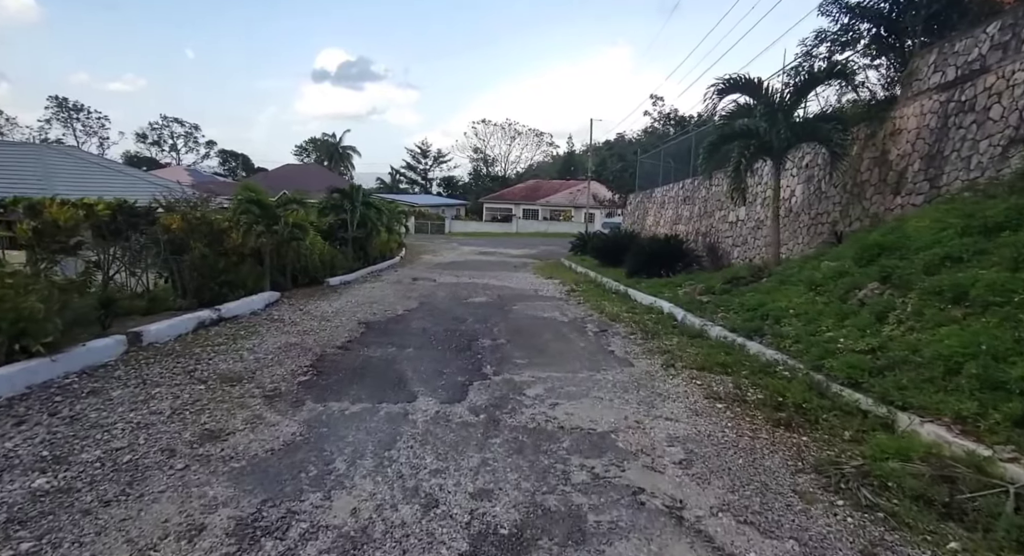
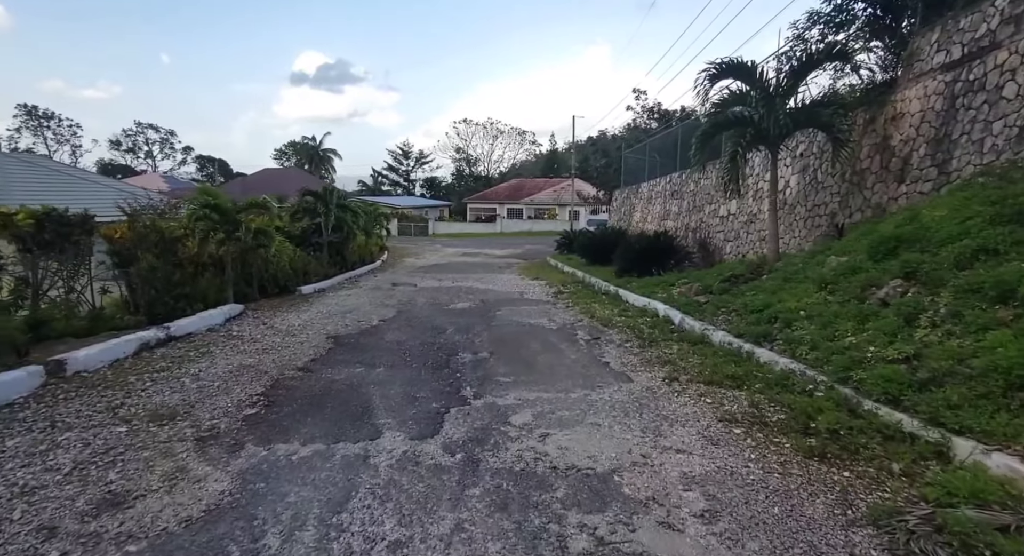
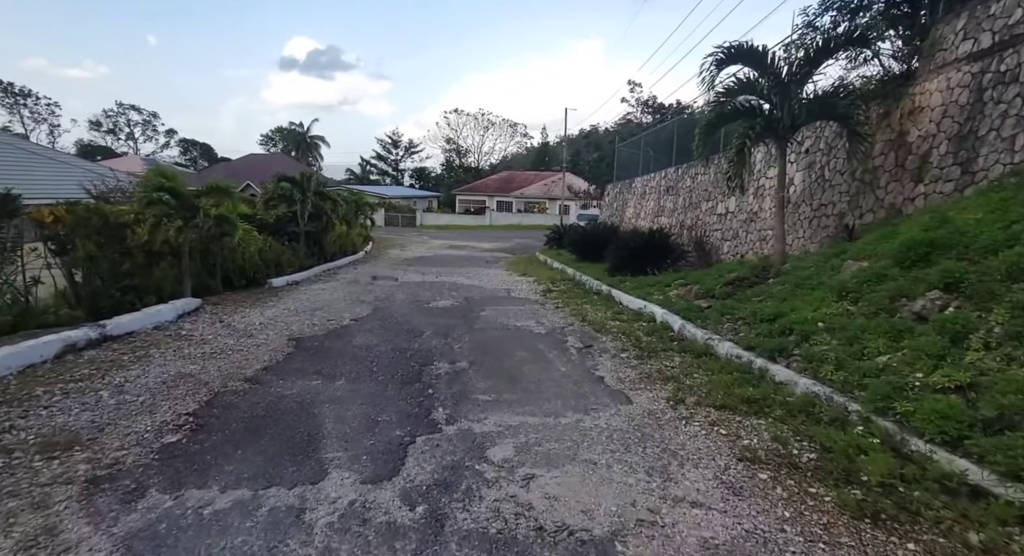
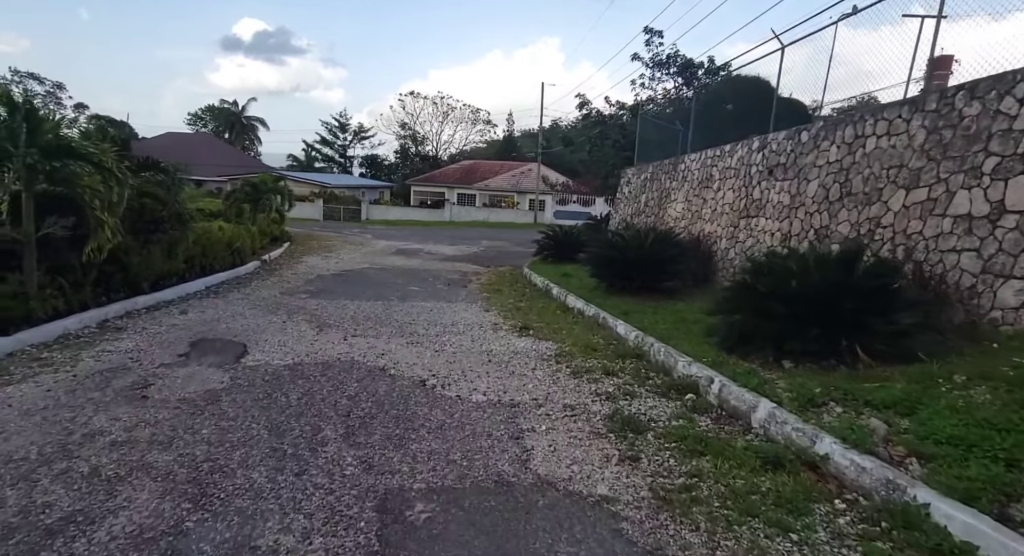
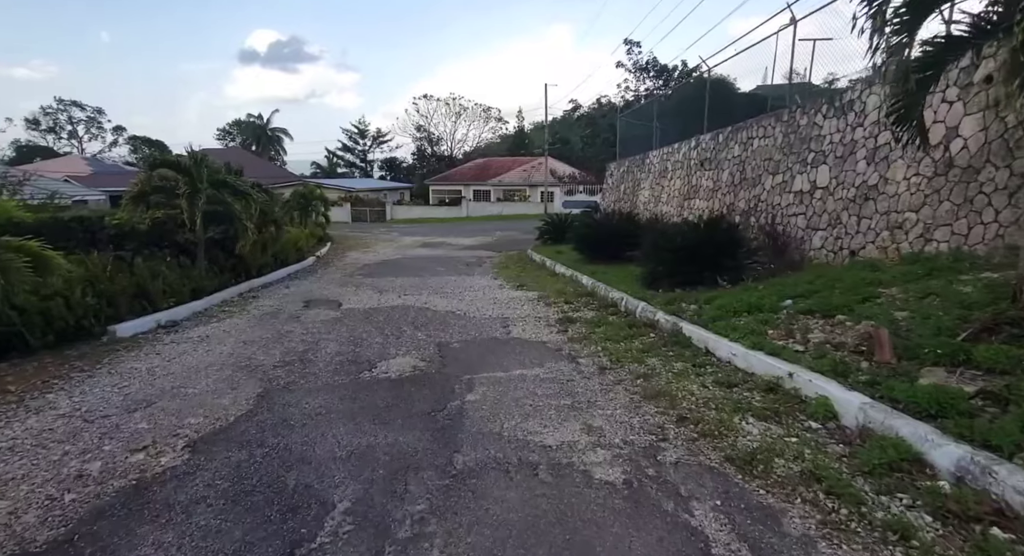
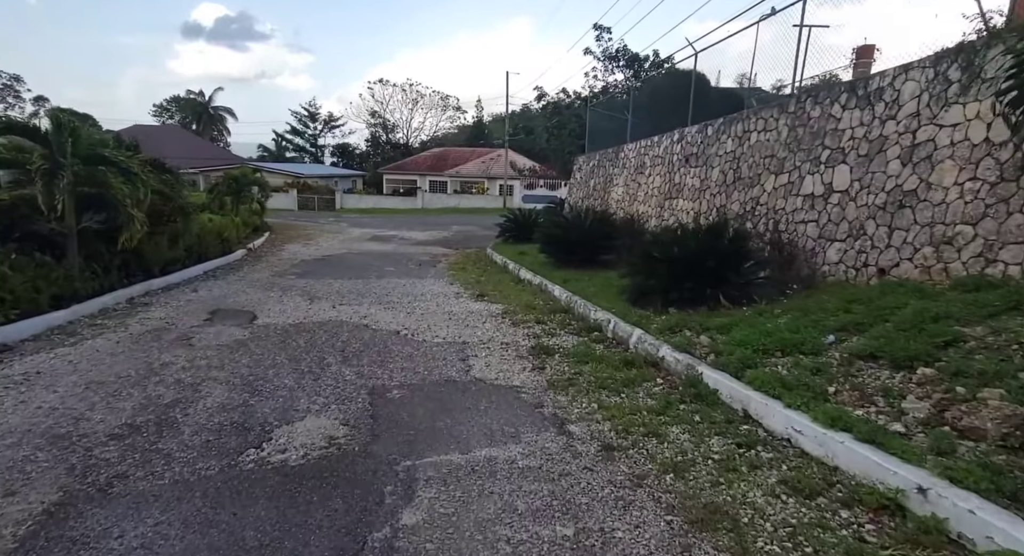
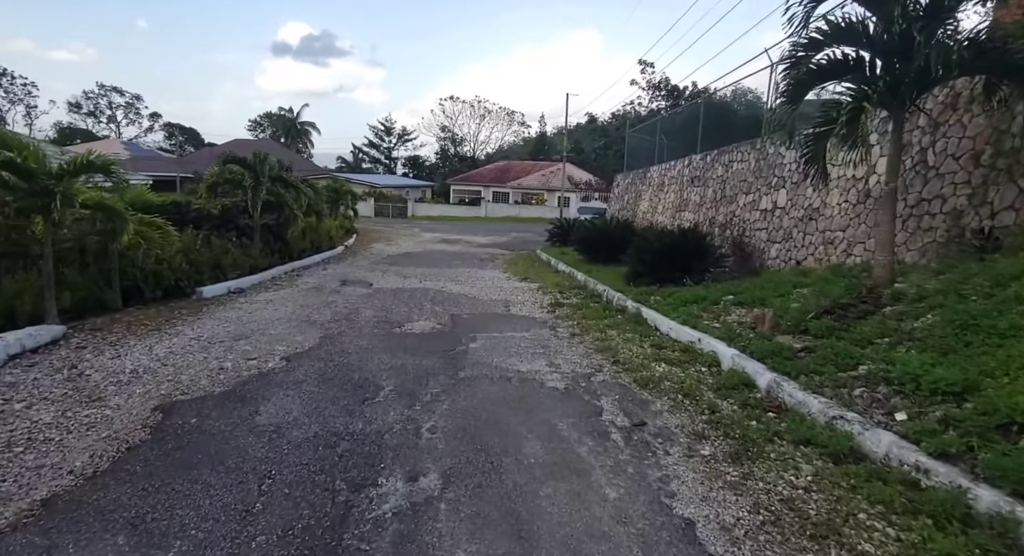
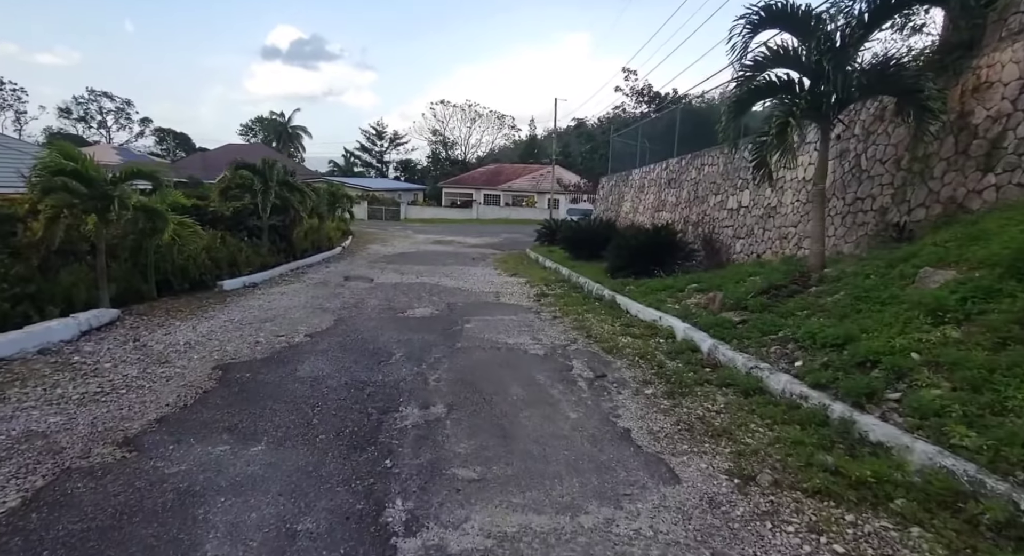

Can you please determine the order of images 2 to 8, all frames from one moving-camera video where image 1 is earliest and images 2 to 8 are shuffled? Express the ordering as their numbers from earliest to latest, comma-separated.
2, 3, 8, 7, 5, 6, 4
